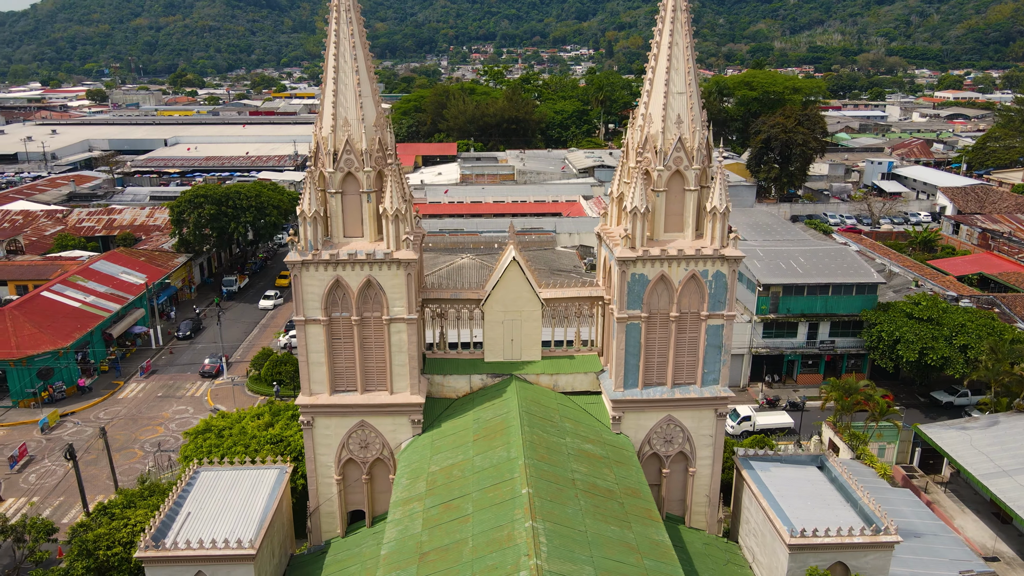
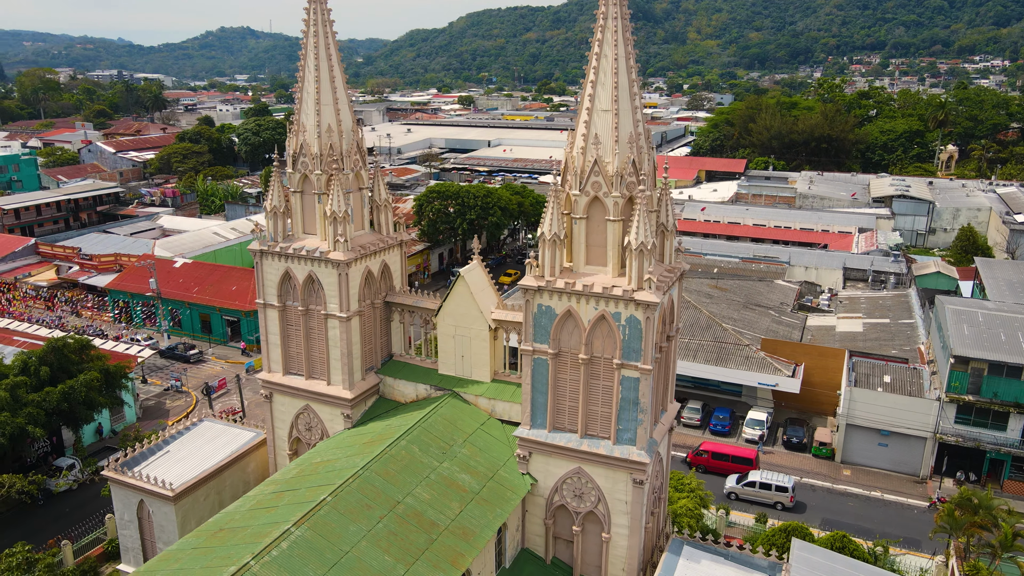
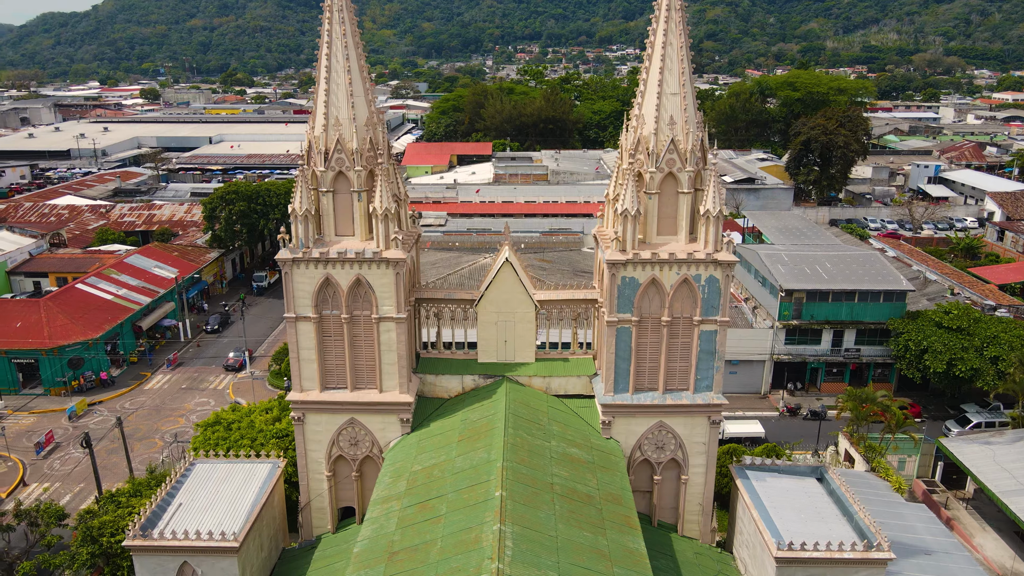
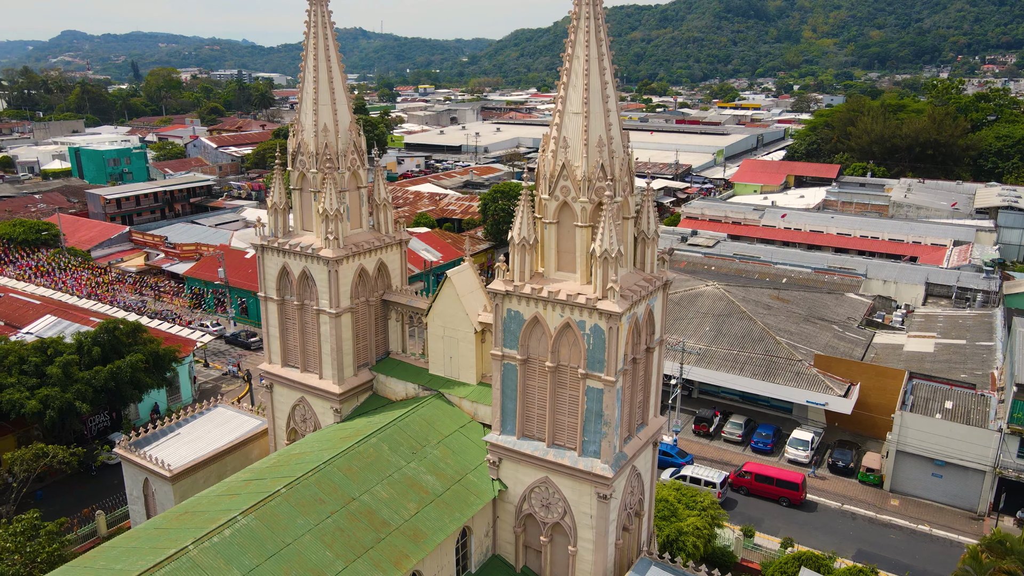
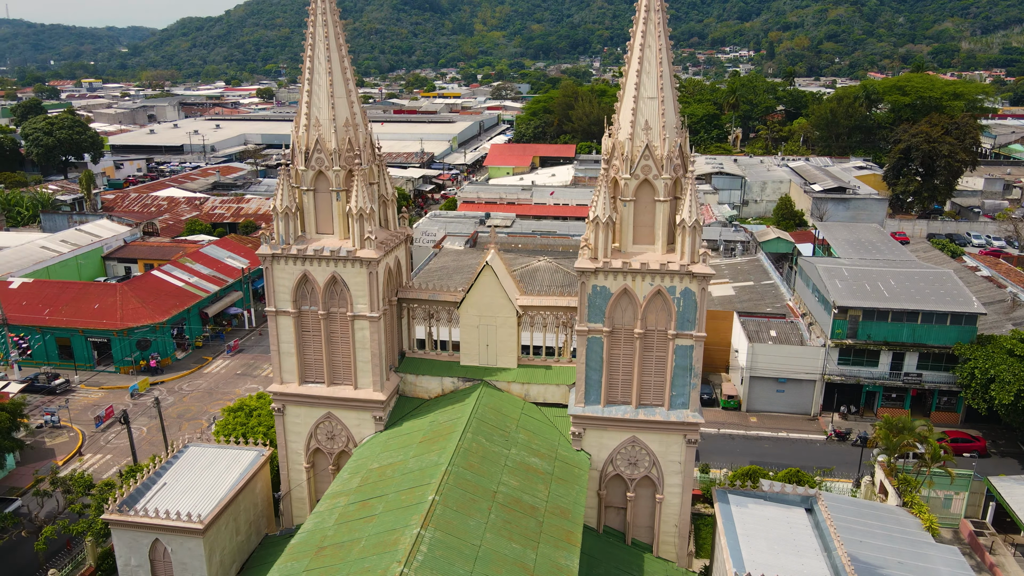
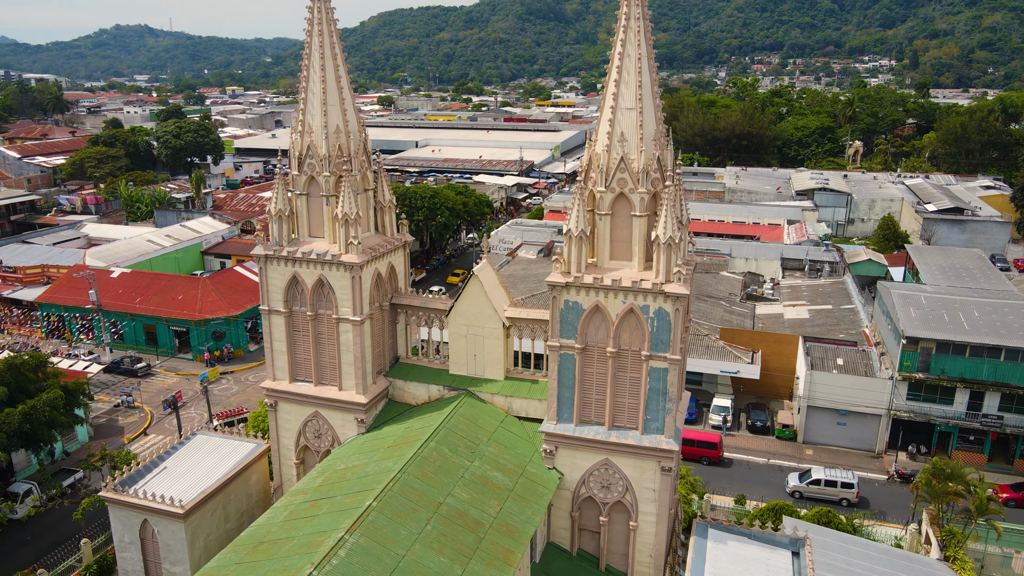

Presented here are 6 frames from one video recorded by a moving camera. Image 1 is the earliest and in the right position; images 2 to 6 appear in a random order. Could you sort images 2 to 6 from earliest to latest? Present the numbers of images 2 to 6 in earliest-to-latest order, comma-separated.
3, 5, 6, 2, 4
